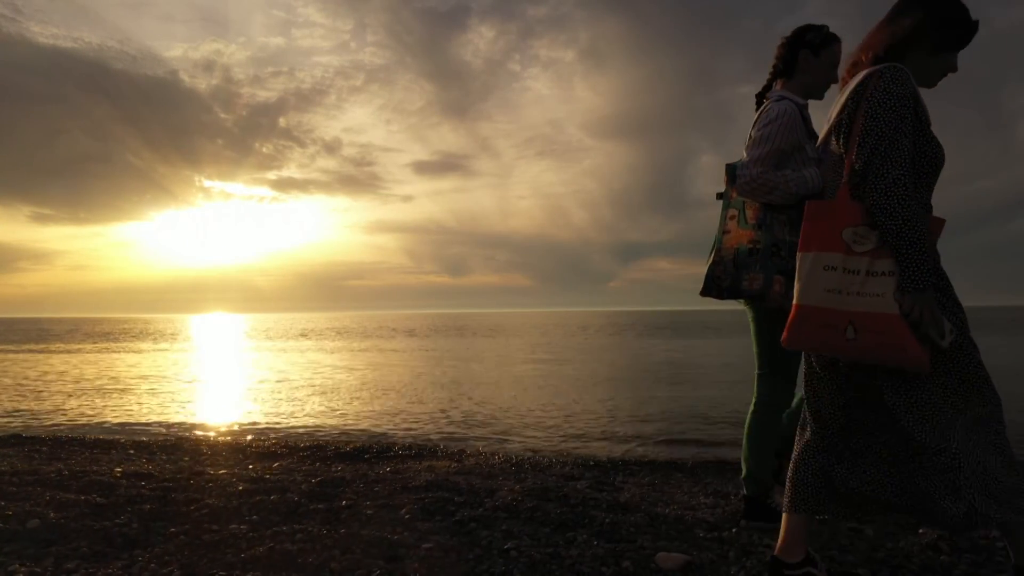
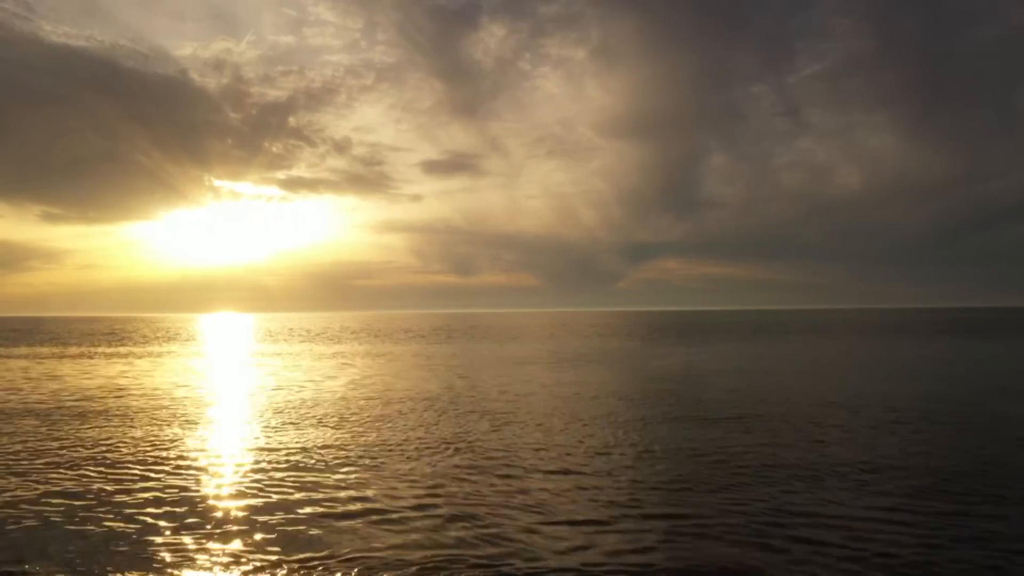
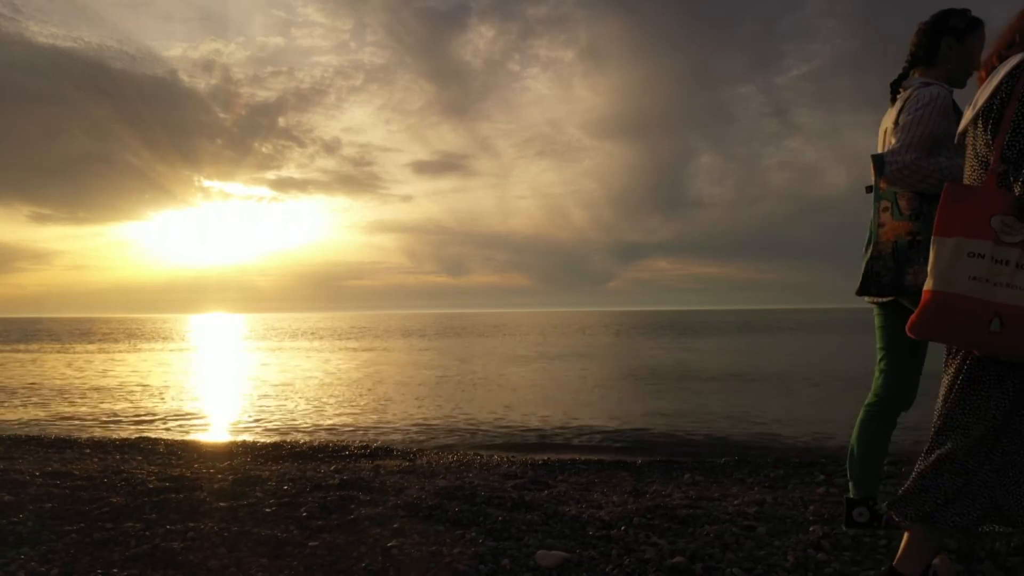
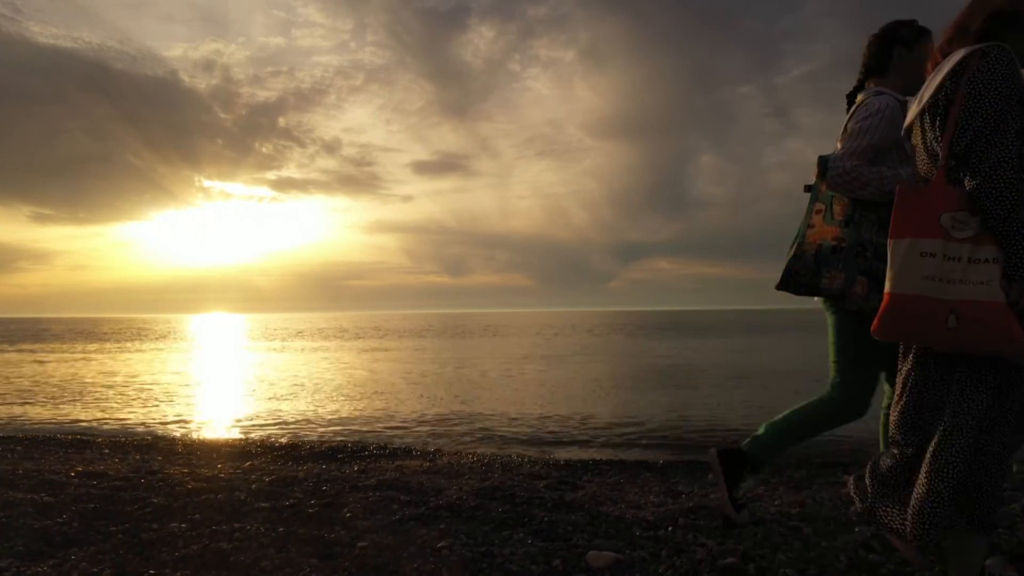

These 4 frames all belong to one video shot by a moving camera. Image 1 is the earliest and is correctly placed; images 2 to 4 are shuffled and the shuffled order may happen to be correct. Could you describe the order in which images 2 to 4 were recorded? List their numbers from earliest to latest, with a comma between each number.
4, 3, 2
